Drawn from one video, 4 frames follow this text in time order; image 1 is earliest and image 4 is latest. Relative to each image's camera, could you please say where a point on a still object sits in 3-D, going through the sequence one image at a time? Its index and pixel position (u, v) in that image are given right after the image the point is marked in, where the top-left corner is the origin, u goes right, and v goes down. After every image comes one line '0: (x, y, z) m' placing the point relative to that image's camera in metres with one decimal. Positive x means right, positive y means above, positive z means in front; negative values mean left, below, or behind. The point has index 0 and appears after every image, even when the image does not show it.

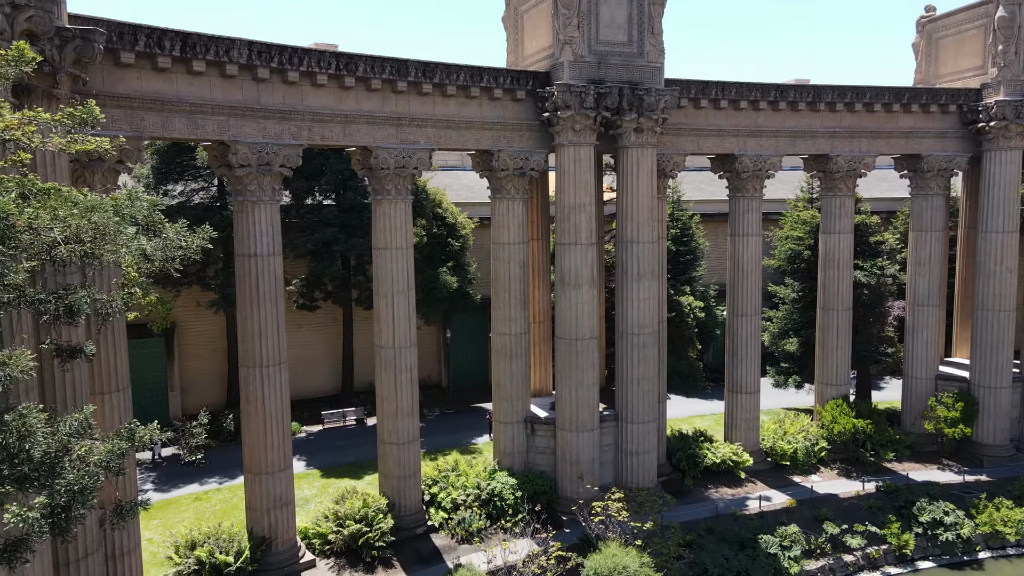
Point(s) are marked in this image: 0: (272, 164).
0: (-5.8, +3.0, +18.0) m
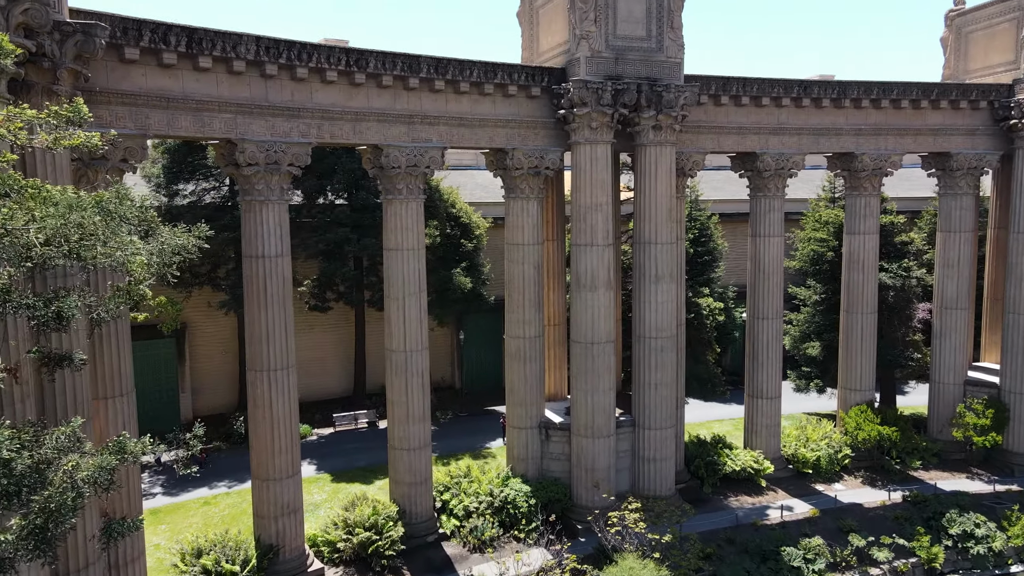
0: (-5.5, +3.0, +17.6) m
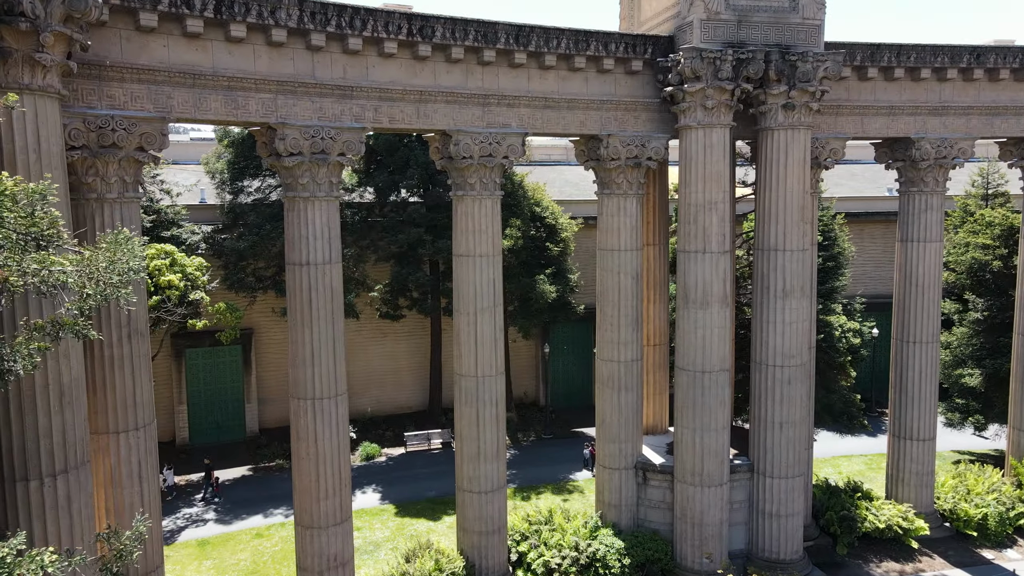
0: (-3.6, +2.7, +14.7) m
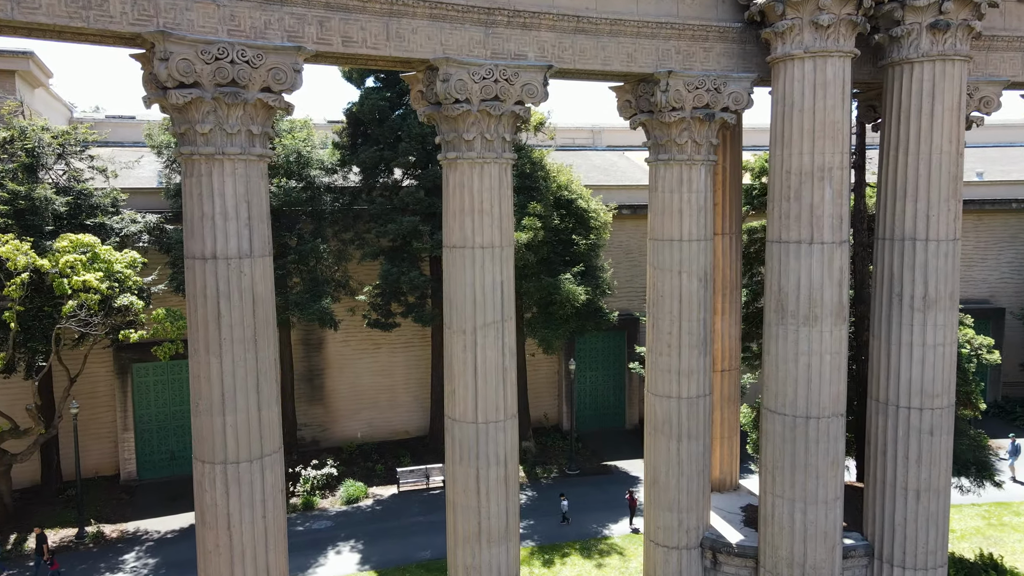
0: (-3.4, +2.6, +9.5) m
